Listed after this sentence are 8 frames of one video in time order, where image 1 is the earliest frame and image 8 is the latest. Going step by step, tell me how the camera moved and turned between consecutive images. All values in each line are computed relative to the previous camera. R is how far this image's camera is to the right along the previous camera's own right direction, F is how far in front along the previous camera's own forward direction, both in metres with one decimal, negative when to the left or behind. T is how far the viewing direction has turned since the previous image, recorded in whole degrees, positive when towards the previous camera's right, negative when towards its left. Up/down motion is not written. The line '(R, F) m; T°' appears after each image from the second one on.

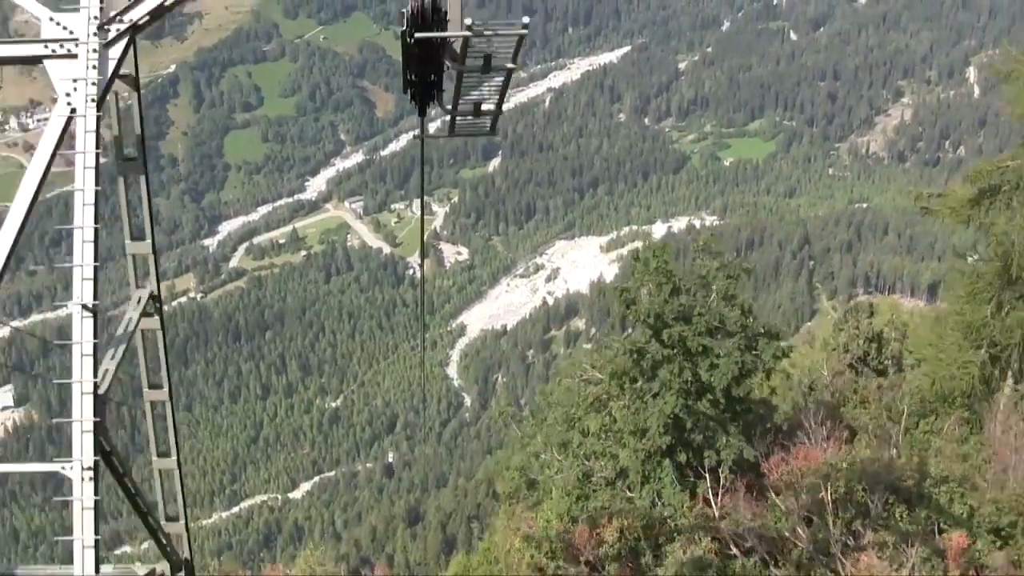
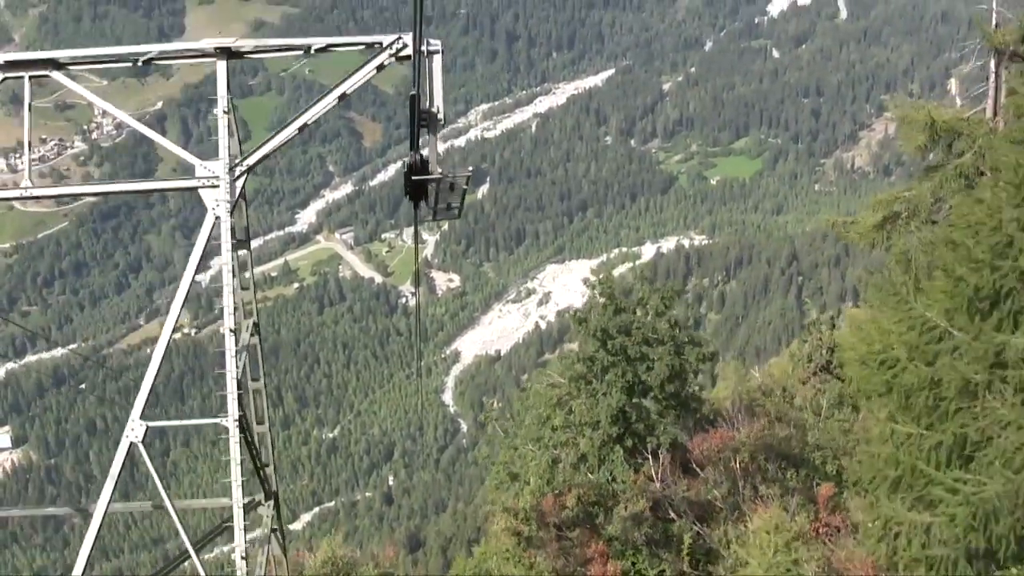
(+0.1, -1.8) m; 0°
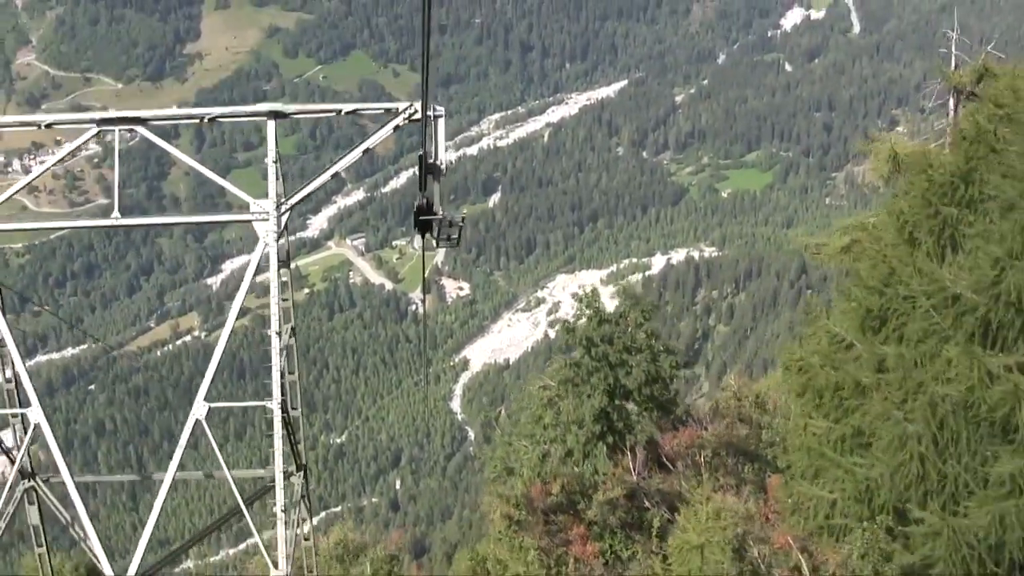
(+0.1, -1.1) m; 0°
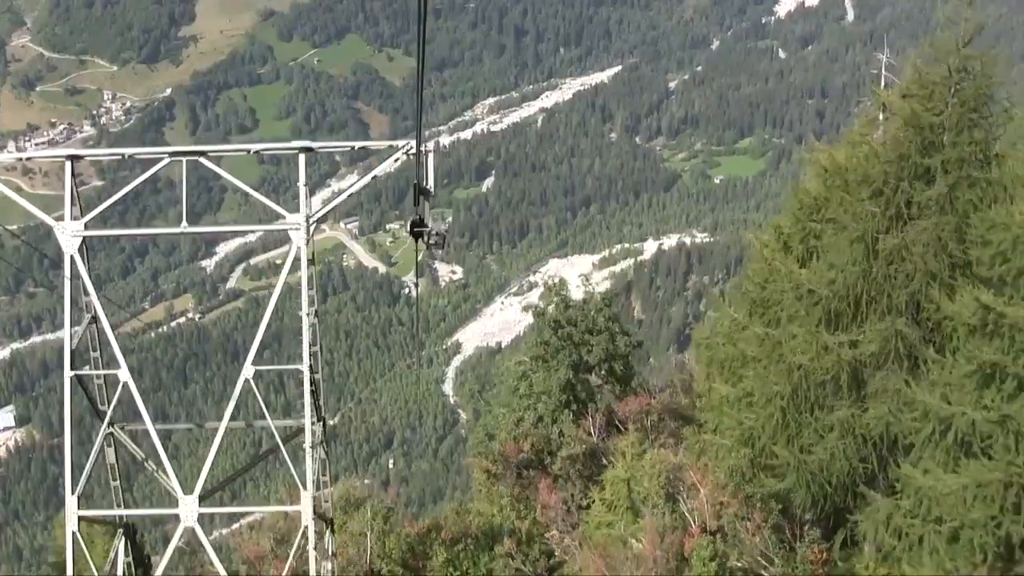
(+0.1, -1.8) m; 0°
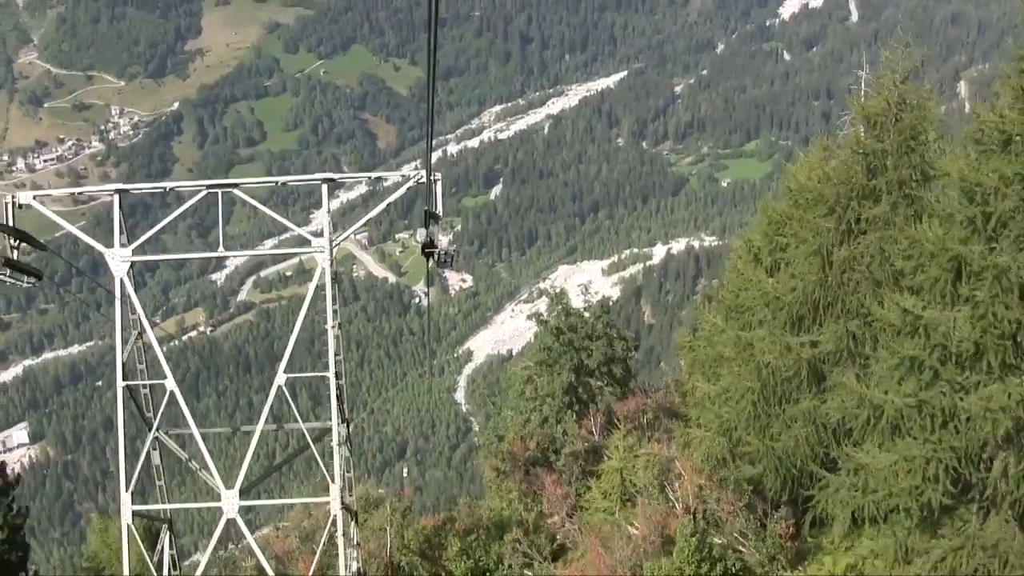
(0.0, -0.9) m; 0°
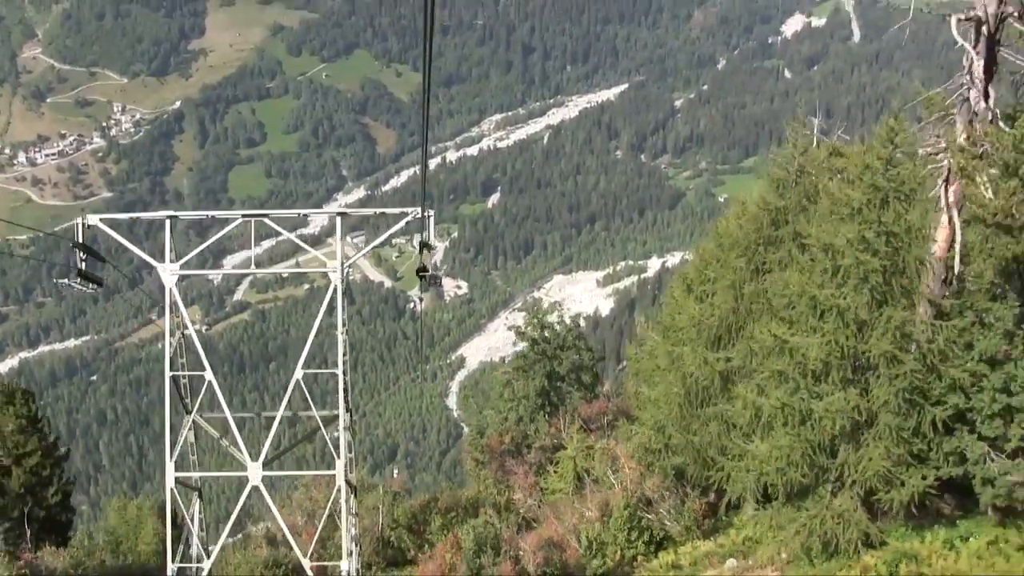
(+0.1, -1.9) m; 0°
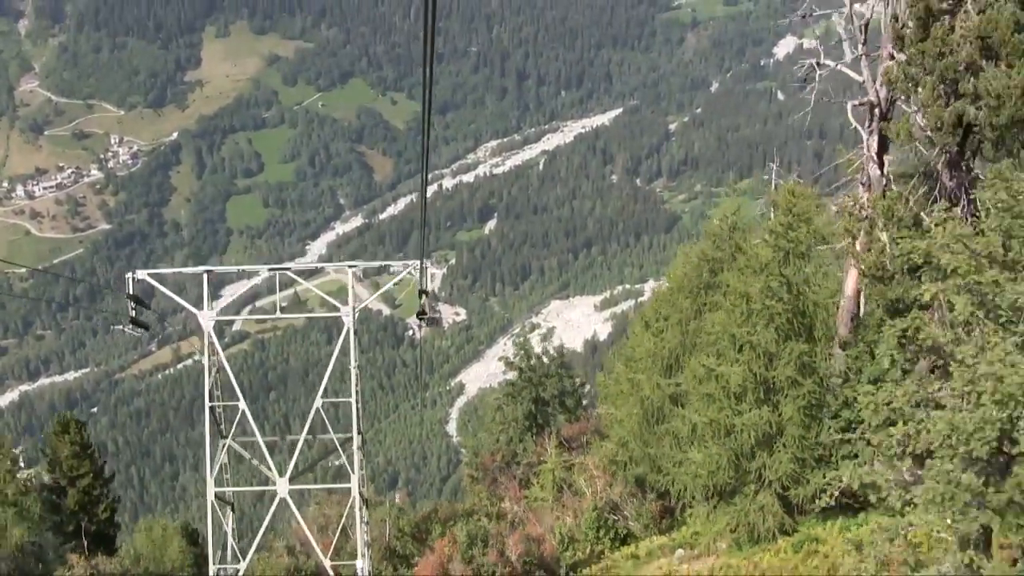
(+0.1, -1.8) m; 0°
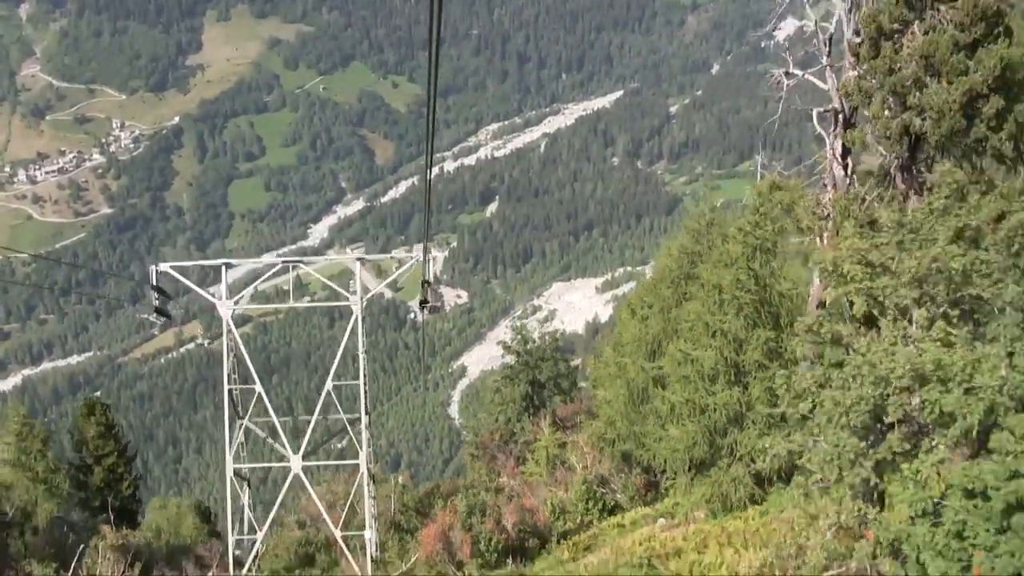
(0.0, -0.9) m; 0°
